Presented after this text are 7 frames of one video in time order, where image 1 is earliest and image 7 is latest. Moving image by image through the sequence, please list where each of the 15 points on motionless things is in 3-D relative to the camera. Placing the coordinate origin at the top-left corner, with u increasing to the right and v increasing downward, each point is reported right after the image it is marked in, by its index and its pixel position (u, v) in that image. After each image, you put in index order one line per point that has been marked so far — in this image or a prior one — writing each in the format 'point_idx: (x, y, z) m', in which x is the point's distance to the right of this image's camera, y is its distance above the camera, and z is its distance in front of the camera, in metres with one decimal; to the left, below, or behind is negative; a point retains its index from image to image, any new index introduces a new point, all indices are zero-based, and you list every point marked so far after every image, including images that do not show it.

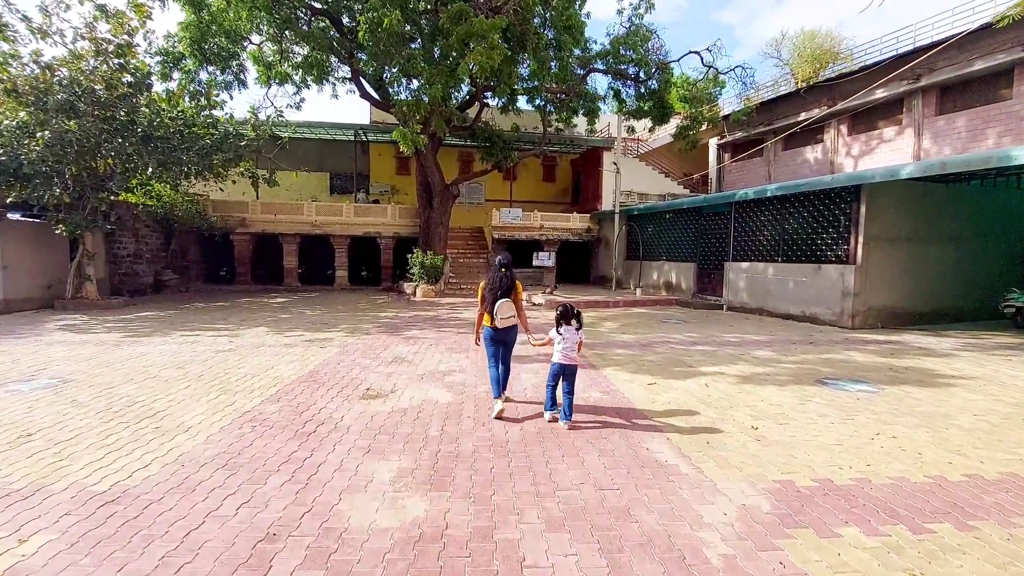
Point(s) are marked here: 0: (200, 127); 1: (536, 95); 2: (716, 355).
0: (-8.9, +4.6, +14.6) m
1: (+0.9, +7.0, +18.3) m
2: (+3.1, -1.0, +7.8) m
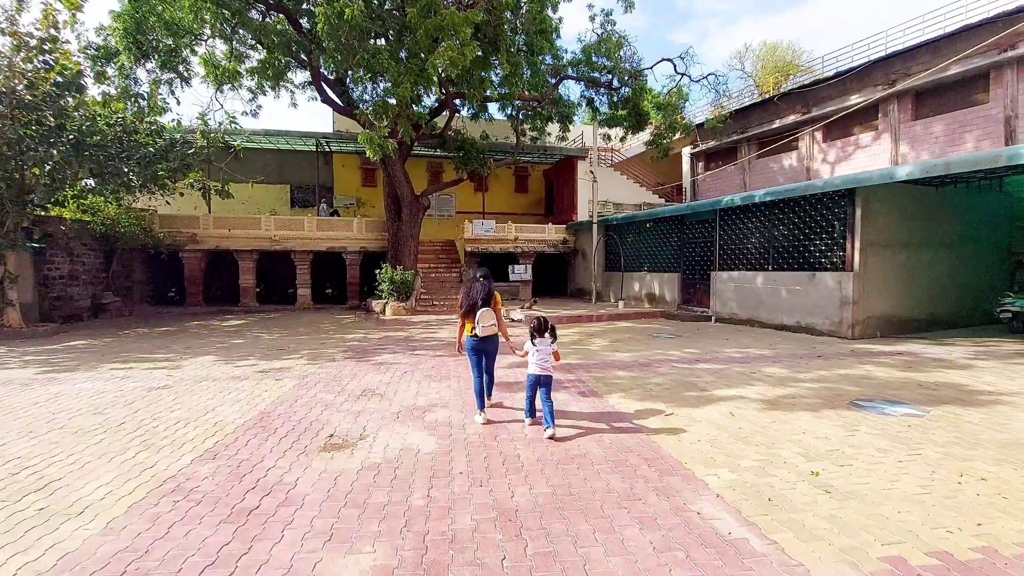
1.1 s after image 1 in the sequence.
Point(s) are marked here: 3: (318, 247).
0: (-9.6, +4.0, +13.2) m
1: (-0.1, +6.5, +17.6) m
2: (+3.0, -1.2, +7.0) m
3: (-6.8, +1.4, +17.6) m
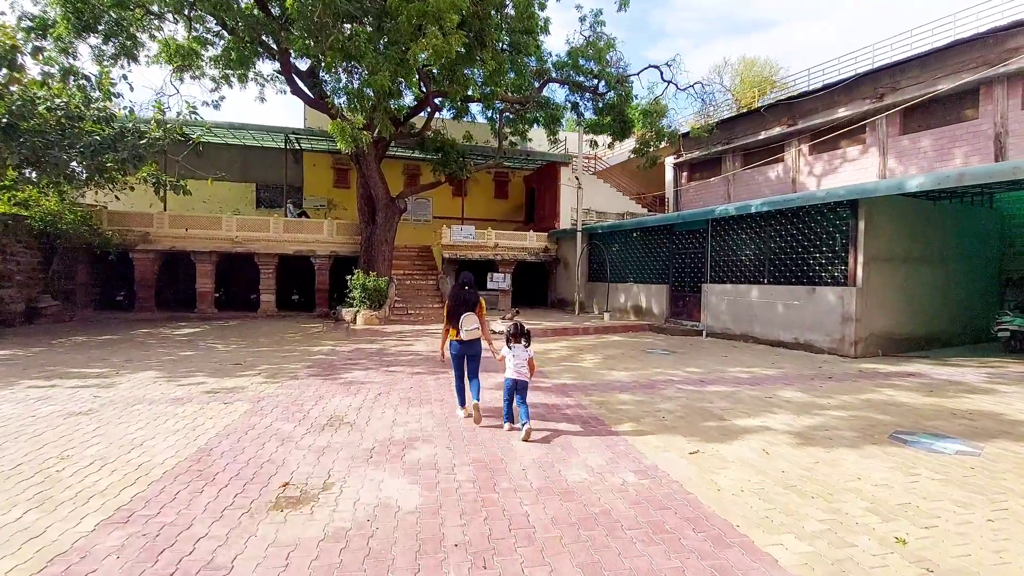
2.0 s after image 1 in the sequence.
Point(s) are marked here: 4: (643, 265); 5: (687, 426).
0: (-10.0, +3.9, +11.9) m
1: (-0.7, +6.2, +16.9) m
2: (+2.8, -1.4, +6.4) m
3: (-7.4, +1.2, +16.5) m
4: (+3.8, +0.7, +14.7) m
5: (+1.8, -1.4, +5.2) m
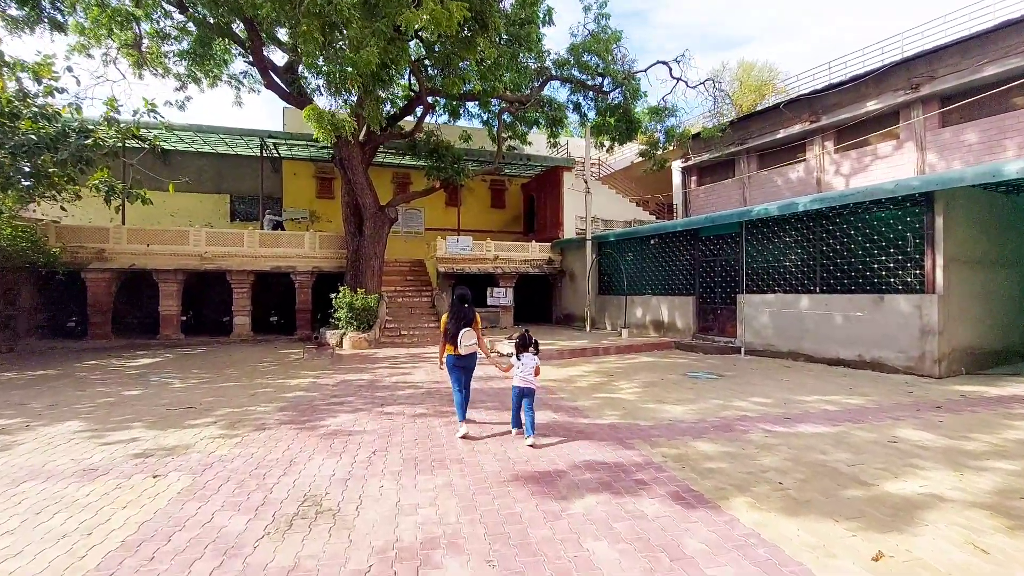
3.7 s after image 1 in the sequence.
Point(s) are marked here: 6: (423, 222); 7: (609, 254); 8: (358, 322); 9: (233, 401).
0: (-9.8, +3.4, +10.2) m
1: (-0.7, +5.7, +15.4) m
2: (+3.2, -1.5, +4.8) m
3: (-7.3, +0.6, +14.7) m
4: (+3.9, +0.3, +13.2) m
5: (+2.2, -1.5, +3.6) m
6: (-3.5, +2.6, +19.6) m
7: (+2.9, +1.0, +15.3) m
8: (-3.9, -0.8, +12.7) m
9: (-3.9, -1.6, +7.0) m
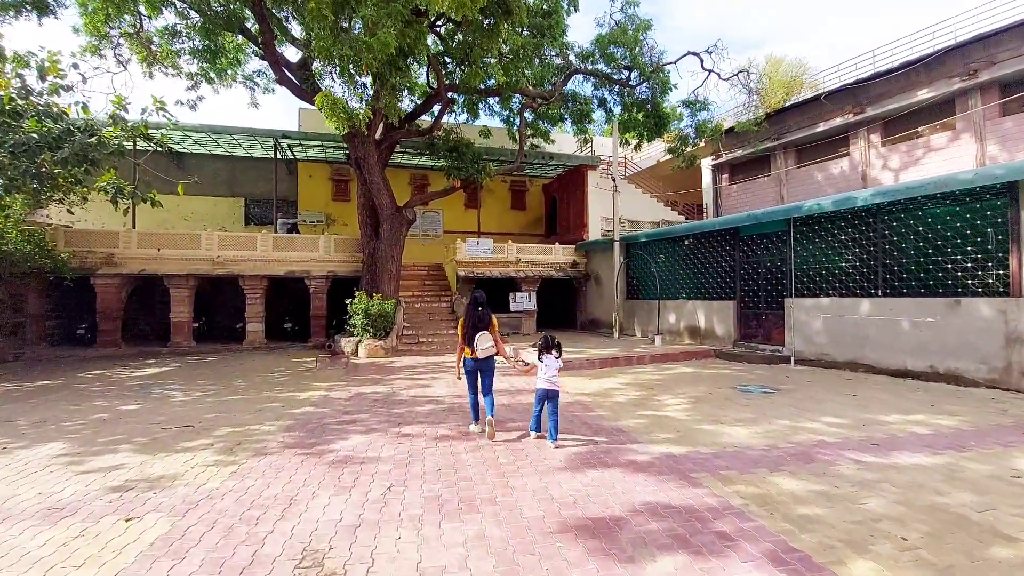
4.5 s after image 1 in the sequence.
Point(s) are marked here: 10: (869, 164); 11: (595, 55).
0: (-9.3, +3.3, +9.8) m
1: (-0.1, +5.6, +14.7) m
2: (+3.5, -1.5, +3.9) m
3: (-6.7, +0.5, +14.2) m
4: (+4.5, +0.2, +12.3) m
5: (+2.5, -1.5, +2.8) m
6: (-2.7, +2.4, +19.0) m
7: (+3.6, +0.9, +14.5) m
8: (-3.3, -1.0, +12.0) m
9: (-3.5, -1.6, +6.4) m
10: (+9.9, +3.5, +14.1) m
11: (+2.6, +7.2, +15.7) m
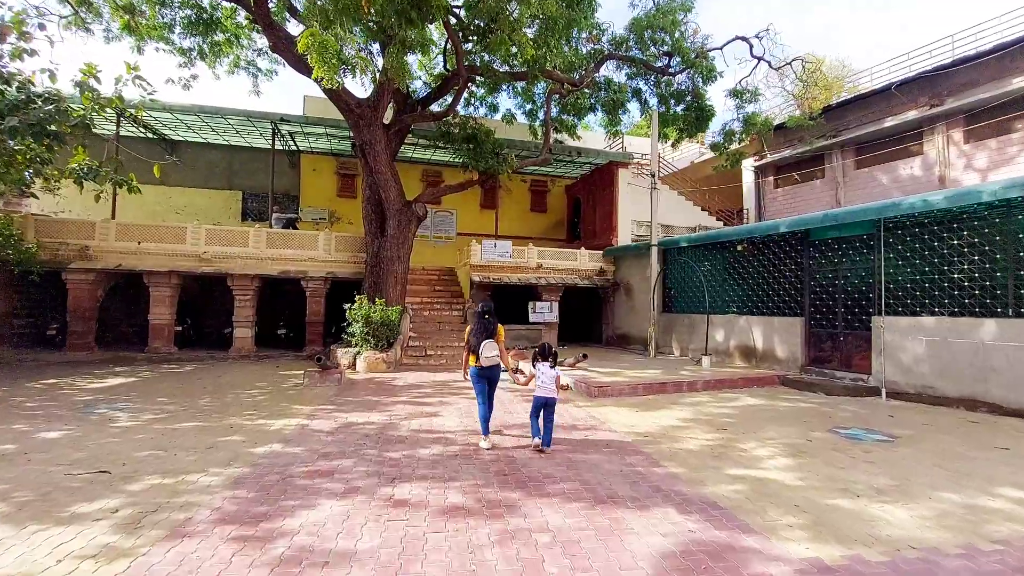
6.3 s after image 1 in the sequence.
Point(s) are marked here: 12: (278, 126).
0: (-8.8, +3.4, +8.4) m
1: (+0.6, +5.4, +13.1) m
2: (+3.8, -1.6, +2.1) m
3: (-6.1, +0.5, +12.6) m
4: (+5.0, 0.0, +10.5) m
5: (+2.8, -1.5, +1.0) m
6: (-2.0, +2.1, +17.4) m
7: (+4.2, +0.6, +12.7) m
8: (-2.8, -1.0, +10.4) m
9: (-3.1, -1.6, +4.7) m
10: (+10.6, +3.0, +12.3) m
11: (+3.3, +6.9, +14.1) m
12: (-6.2, +4.3, +13.5) m
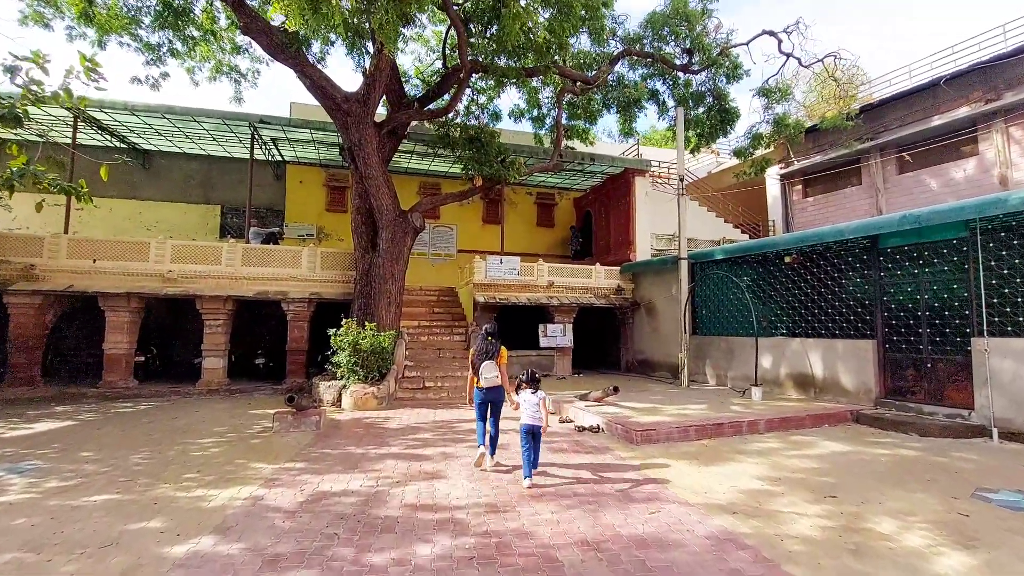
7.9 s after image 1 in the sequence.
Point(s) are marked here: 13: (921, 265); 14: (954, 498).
0: (-8.6, +3.0, +6.9) m
1: (+0.8, +4.9, +11.8) m
2: (+4.1, -1.5, +0.6) m
3: (-5.9, -0.1, +11.1) m
4: (+5.3, -0.3, +9.0) m
5: (+3.1, -1.4, -0.6) m
6: (-1.8, +1.5, +15.9) m
7: (+4.4, +0.2, +11.2) m
8: (-2.6, -1.4, +8.8) m
9: (-2.9, -1.7, +3.1) m
10: (+10.7, +2.7, +11.0) m
11: (+3.5, +6.4, +12.9) m
12: (-6.1, +3.8, +12.1) m
13: (+6.0, +0.3, +7.3) m
14: (+3.8, -1.8, +4.3) m
